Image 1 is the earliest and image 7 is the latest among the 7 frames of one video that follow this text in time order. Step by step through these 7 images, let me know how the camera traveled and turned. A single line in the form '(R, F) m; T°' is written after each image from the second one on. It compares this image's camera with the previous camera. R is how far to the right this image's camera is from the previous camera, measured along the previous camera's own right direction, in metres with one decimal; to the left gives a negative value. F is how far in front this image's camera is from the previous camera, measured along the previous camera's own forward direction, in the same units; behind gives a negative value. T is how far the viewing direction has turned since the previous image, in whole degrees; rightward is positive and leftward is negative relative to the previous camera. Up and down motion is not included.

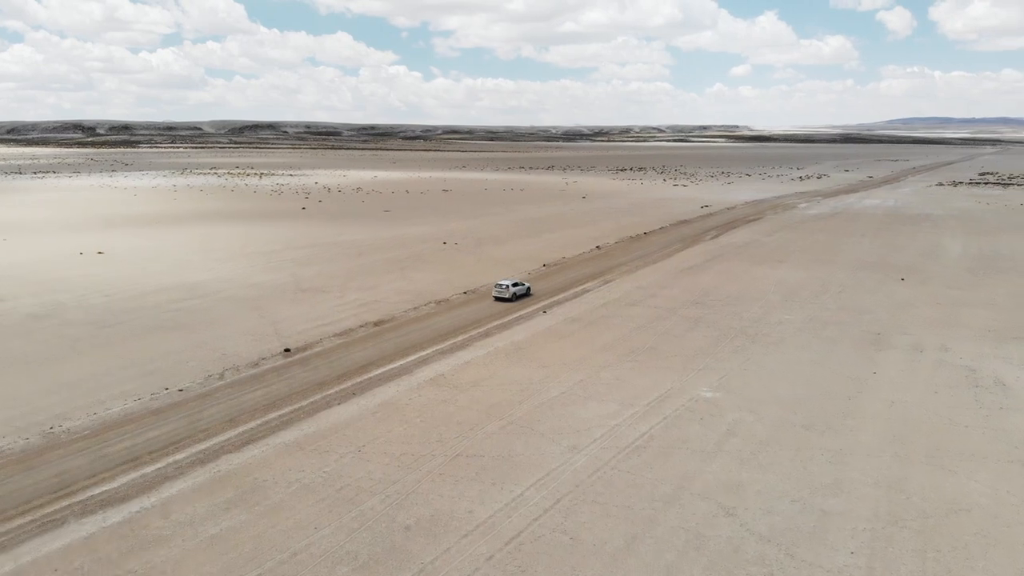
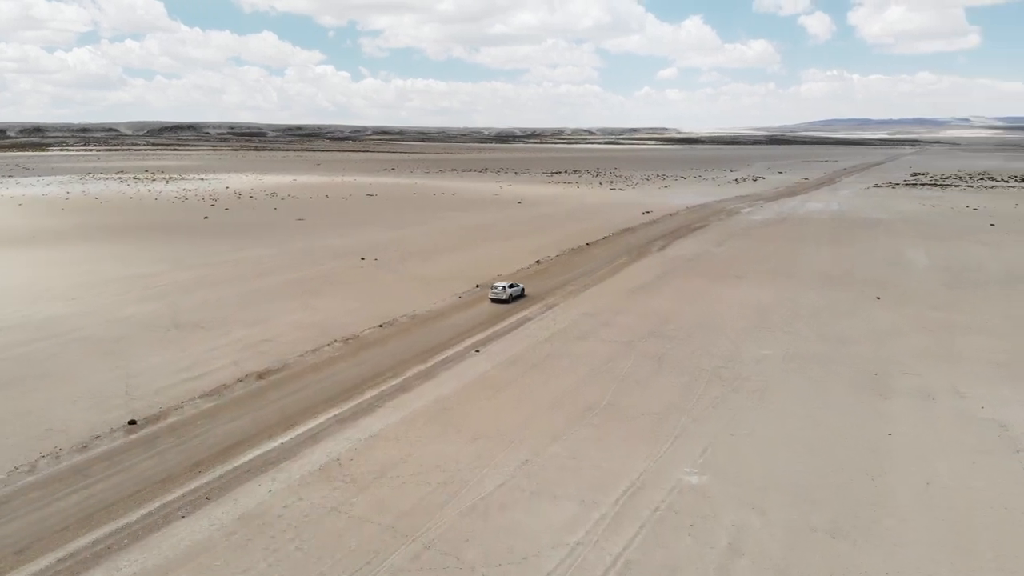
(+0.3, +4.5) m; +5°
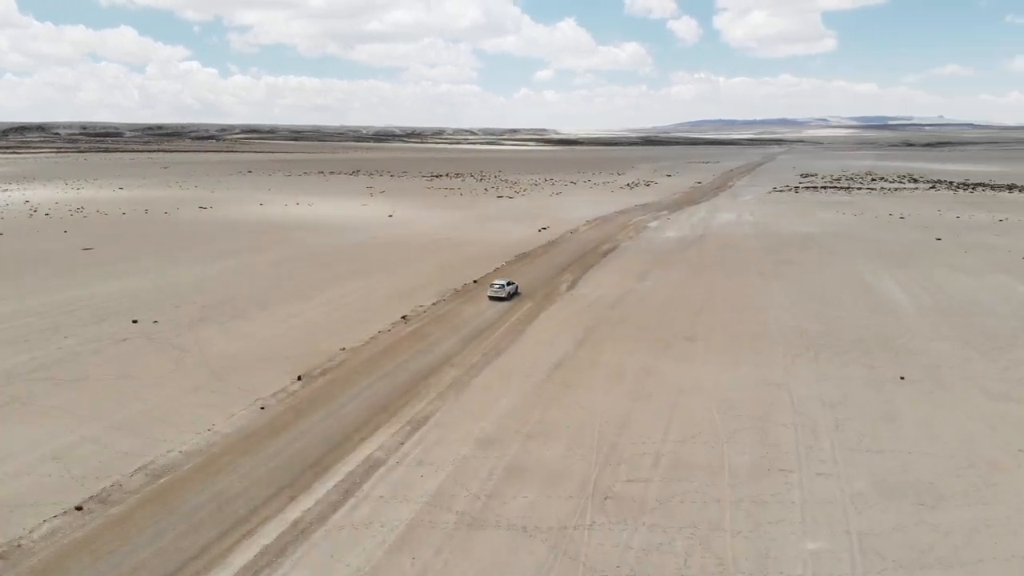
(+0.9, +10.1) m; +8°
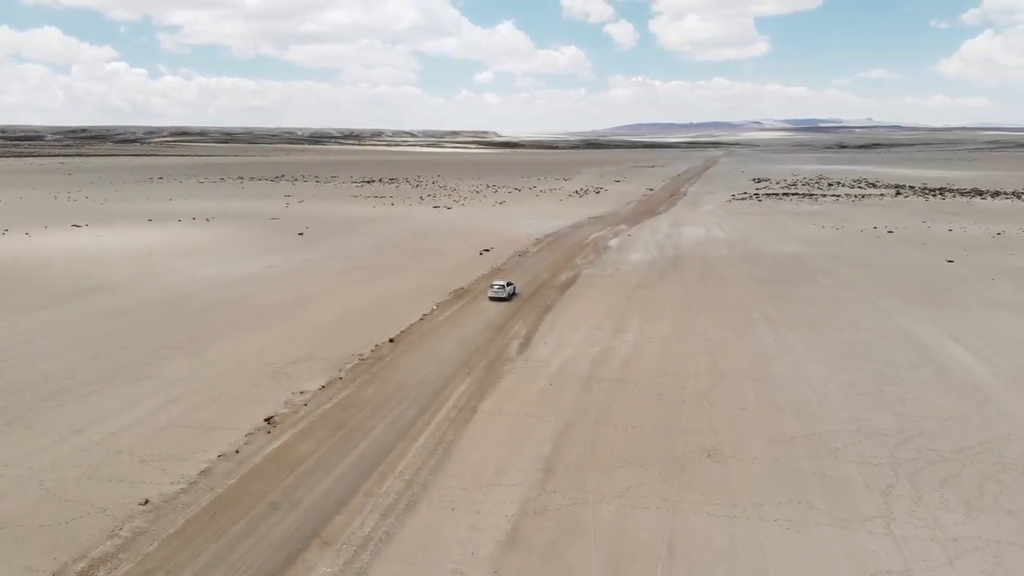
(+0.3, +7.6) m; +4°
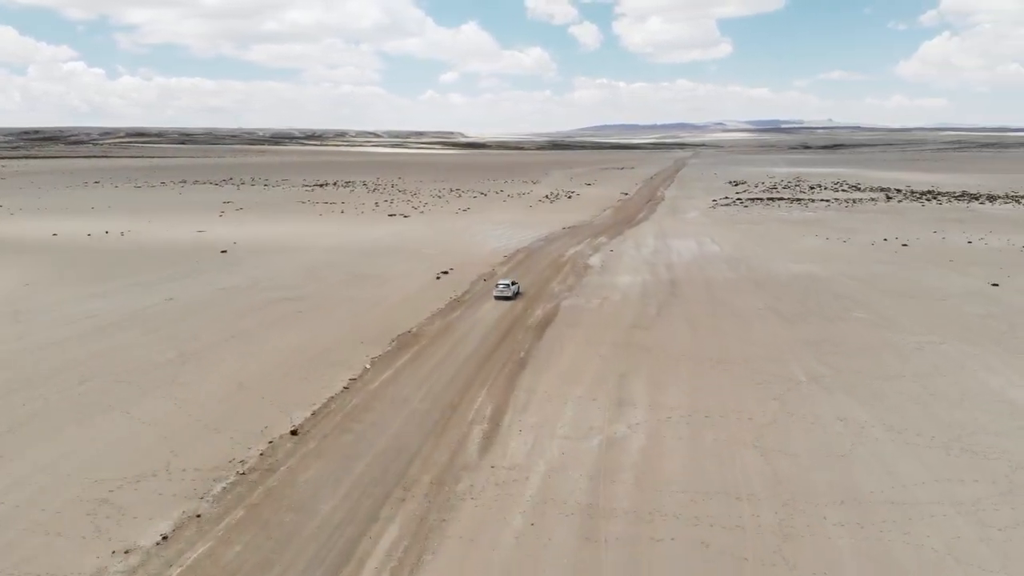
(+0.1, +6.0) m; +2°
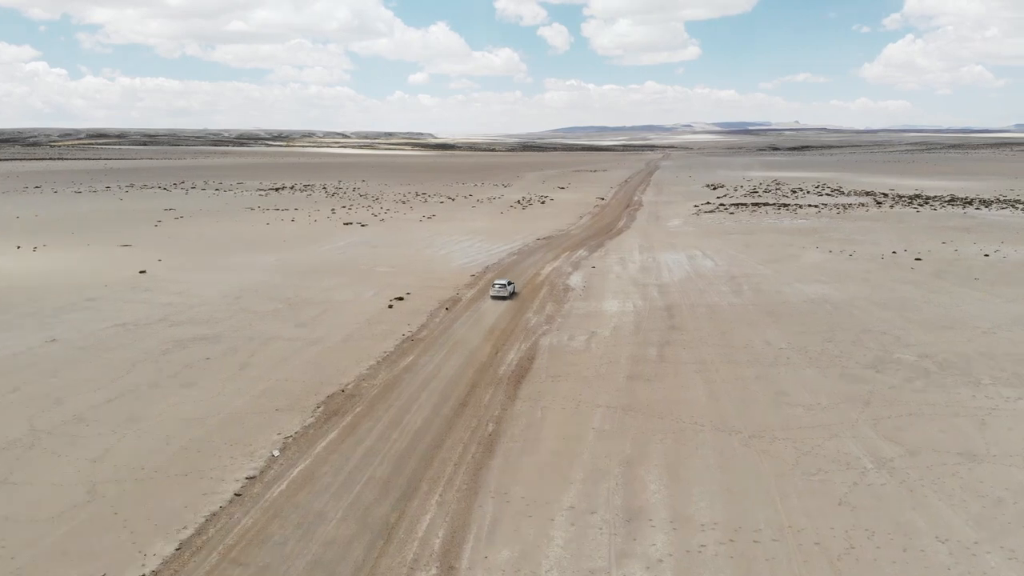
(+0.1, +4.6) m; +2°
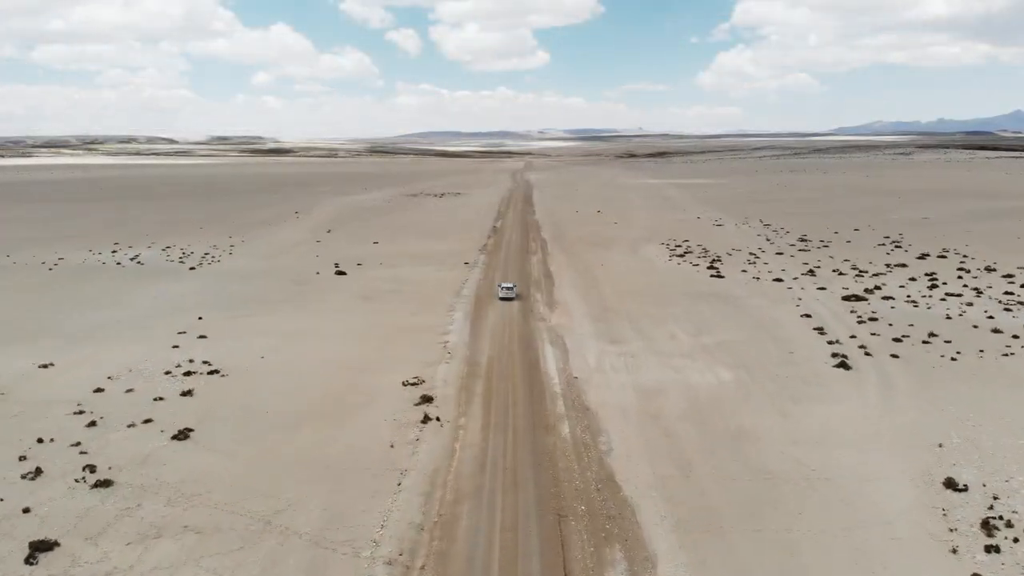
(-0.1, +8.0) m; +1°
